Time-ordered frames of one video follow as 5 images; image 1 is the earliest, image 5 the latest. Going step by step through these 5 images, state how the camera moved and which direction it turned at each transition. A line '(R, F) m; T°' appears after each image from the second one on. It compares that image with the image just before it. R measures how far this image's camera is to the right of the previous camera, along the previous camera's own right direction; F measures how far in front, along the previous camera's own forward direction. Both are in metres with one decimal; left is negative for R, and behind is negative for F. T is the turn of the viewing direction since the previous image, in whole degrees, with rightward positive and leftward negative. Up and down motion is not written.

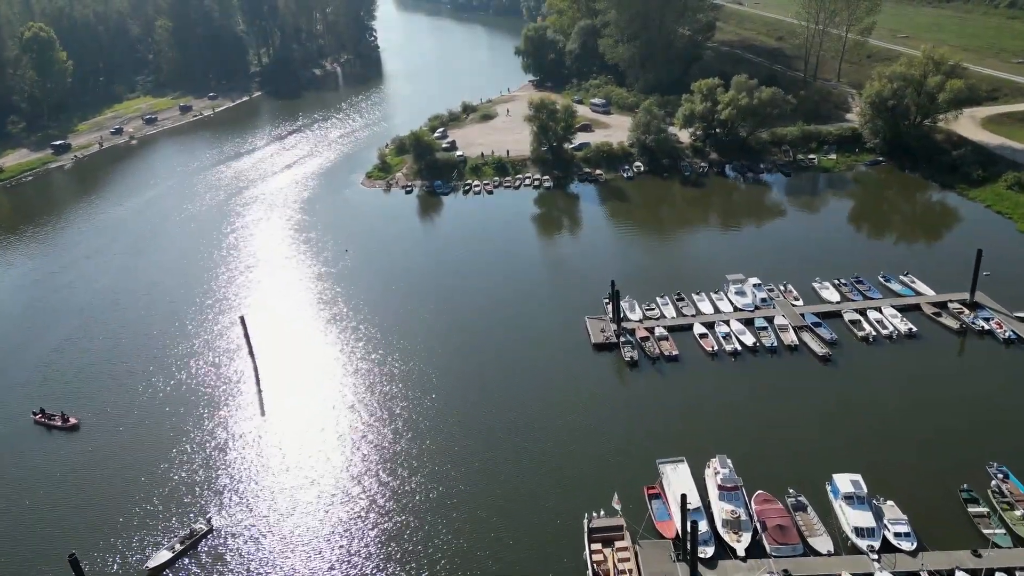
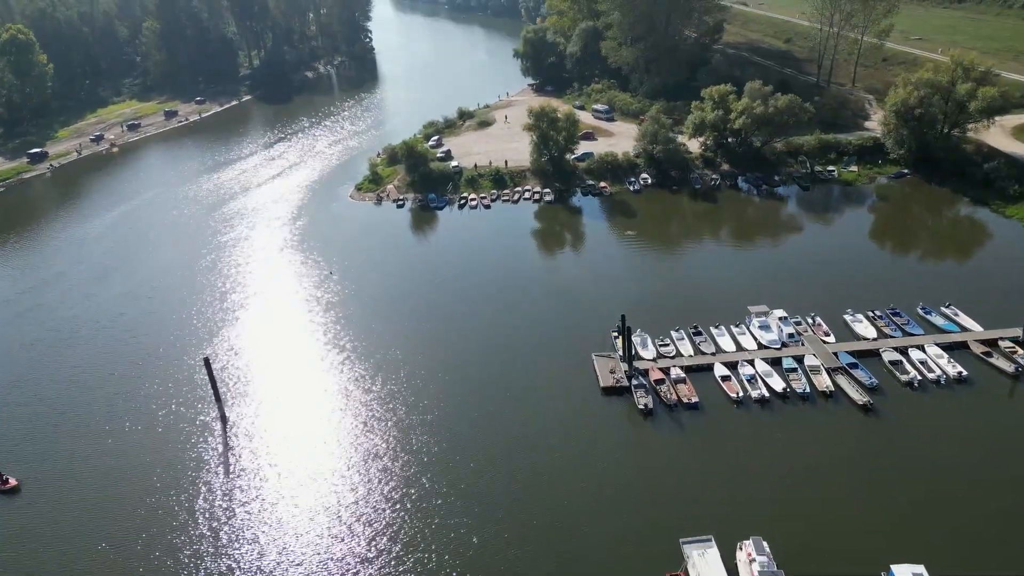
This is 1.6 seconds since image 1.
(0.0, +4.3) m; 0°
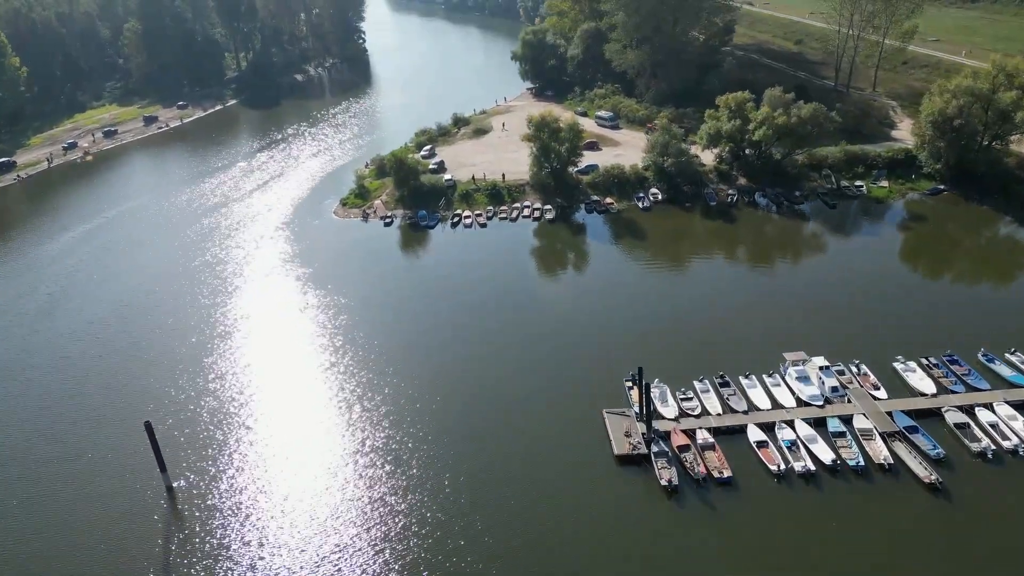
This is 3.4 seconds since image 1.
(0.0, +5.4) m; 0°
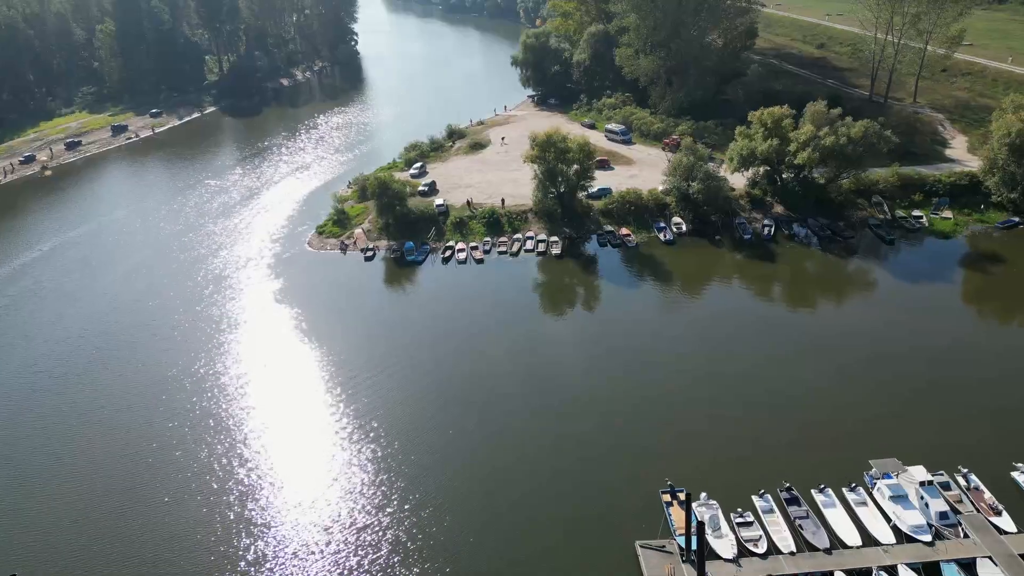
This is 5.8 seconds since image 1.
(-0.2, +8.0) m; 0°
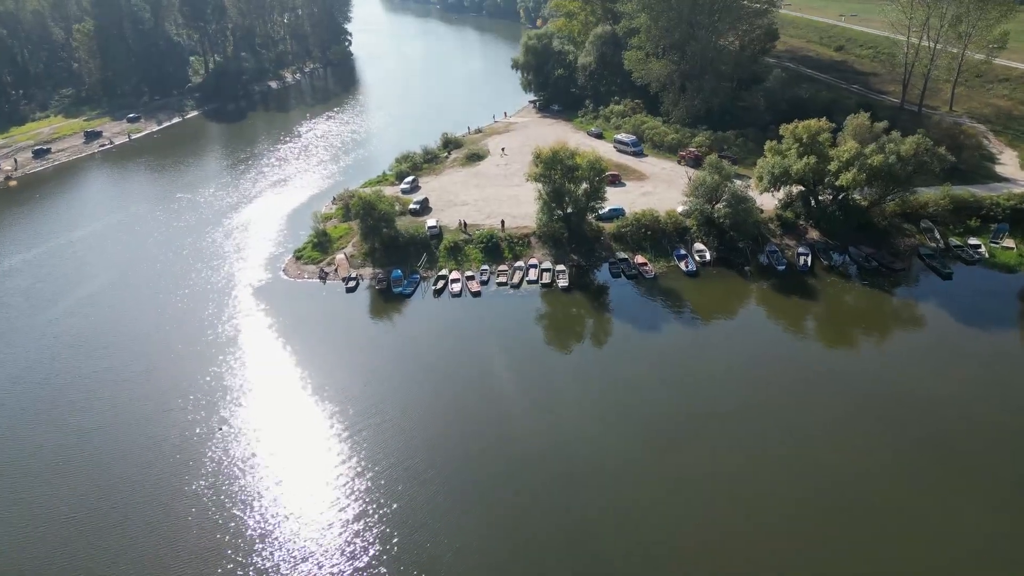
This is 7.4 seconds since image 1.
(-0.2, +5.9) m; 0°
